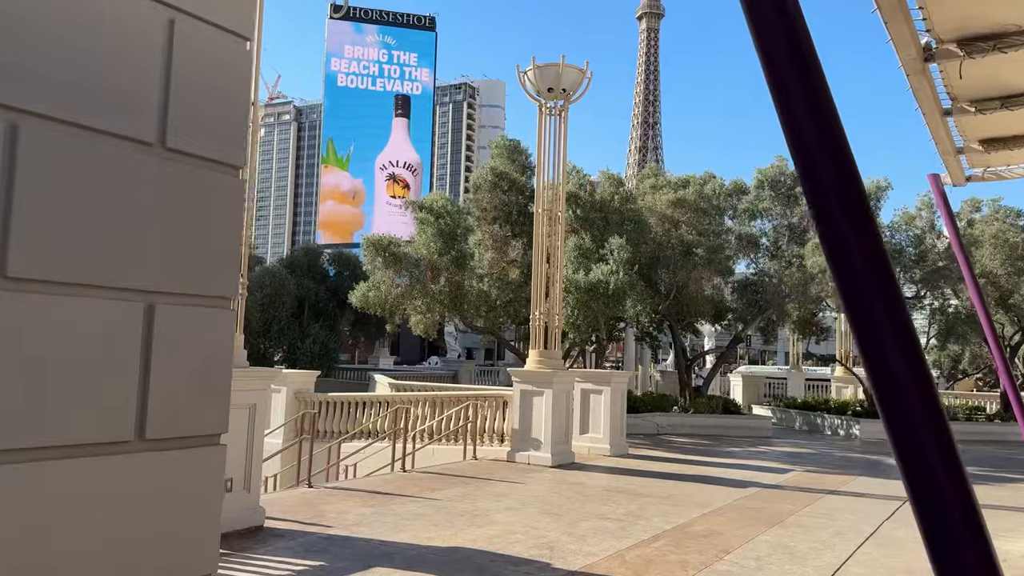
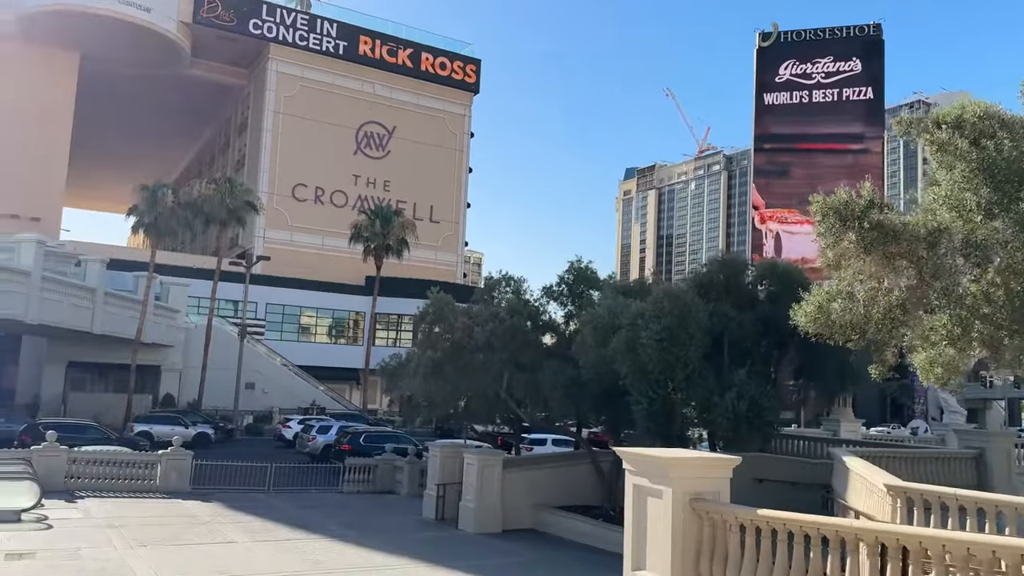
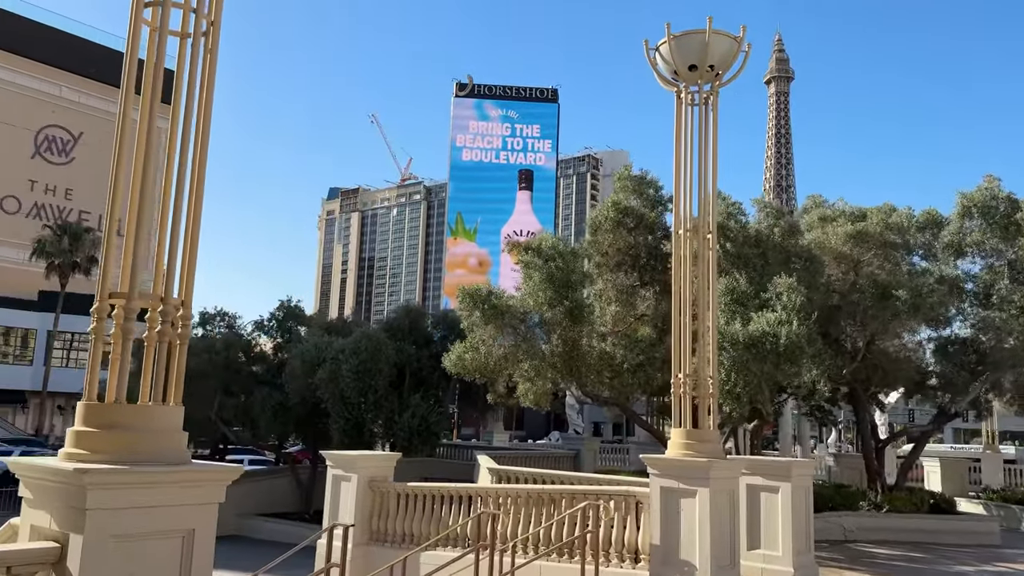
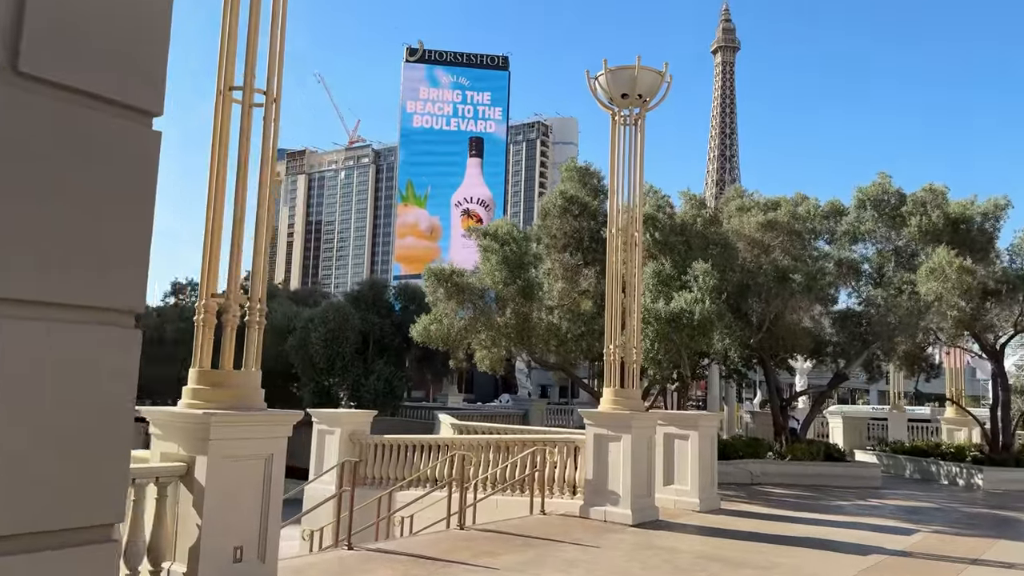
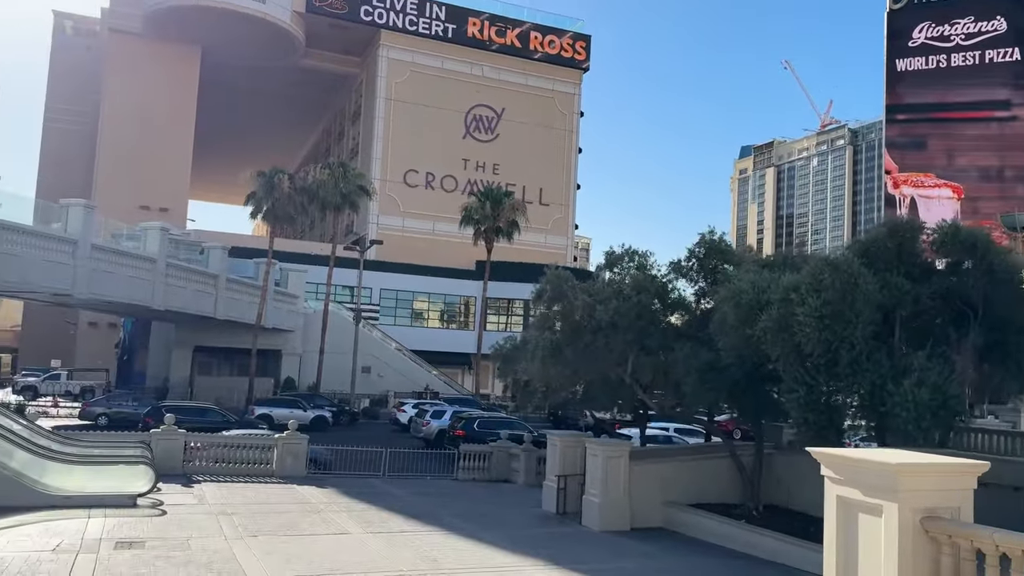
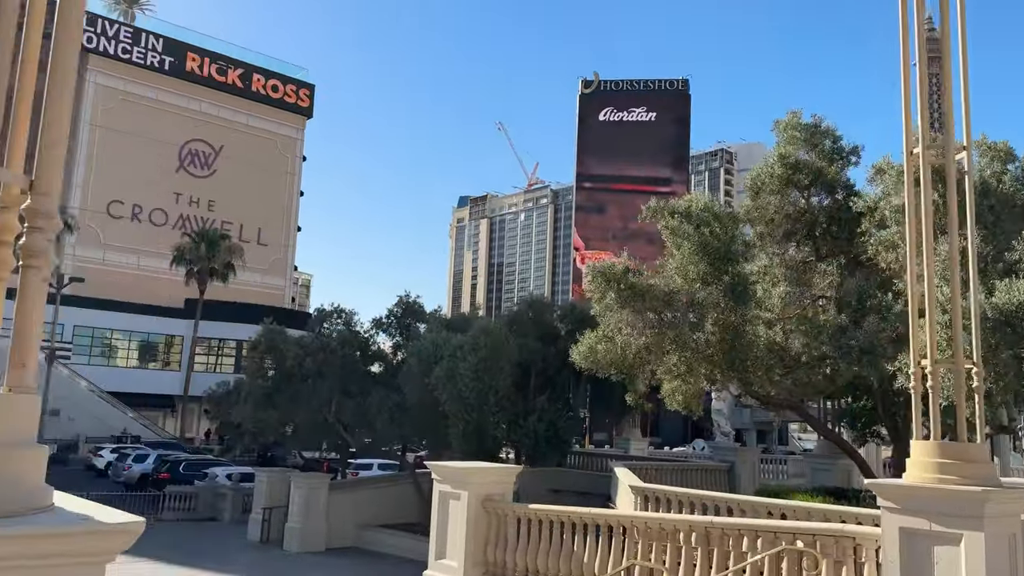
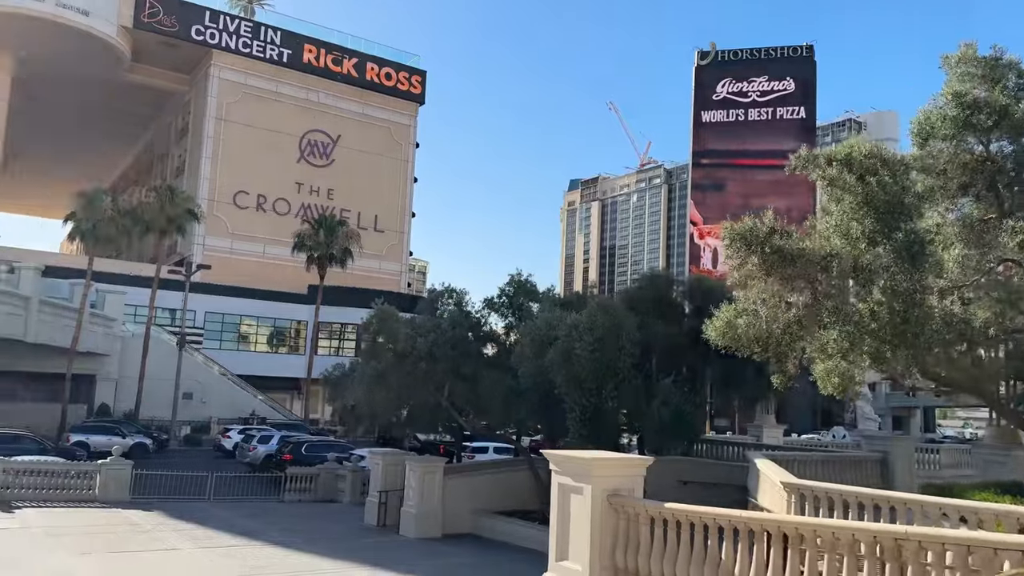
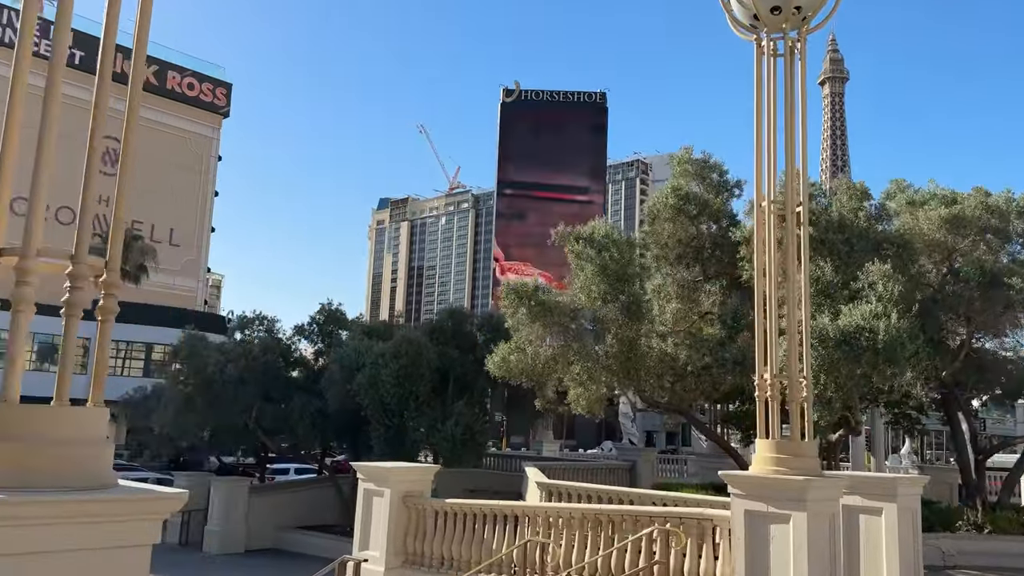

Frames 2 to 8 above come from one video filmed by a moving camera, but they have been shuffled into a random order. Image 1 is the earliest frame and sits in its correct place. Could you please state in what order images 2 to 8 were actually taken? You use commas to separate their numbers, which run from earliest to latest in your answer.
4, 3, 8, 6, 7, 2, 5
